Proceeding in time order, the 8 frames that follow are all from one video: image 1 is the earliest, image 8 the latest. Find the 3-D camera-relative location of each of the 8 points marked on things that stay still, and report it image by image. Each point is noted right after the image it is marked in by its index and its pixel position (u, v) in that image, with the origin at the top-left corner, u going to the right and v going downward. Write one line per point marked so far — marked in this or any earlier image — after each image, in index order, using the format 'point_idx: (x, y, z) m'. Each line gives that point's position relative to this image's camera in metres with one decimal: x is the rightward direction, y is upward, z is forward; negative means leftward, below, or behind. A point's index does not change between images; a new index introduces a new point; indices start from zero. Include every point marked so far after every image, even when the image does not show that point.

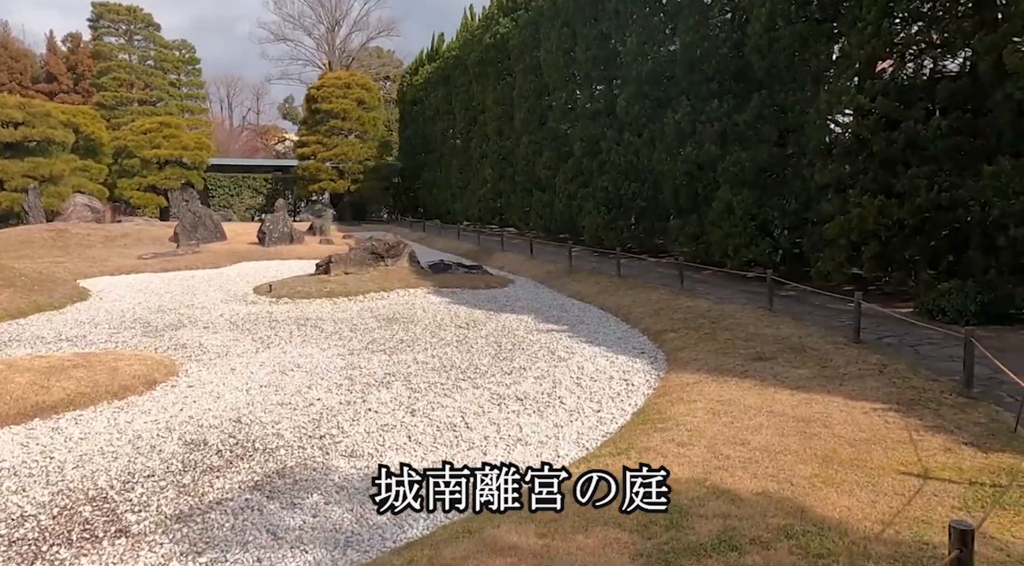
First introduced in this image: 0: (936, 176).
0: (+4.0, +1.0, +7.3) m
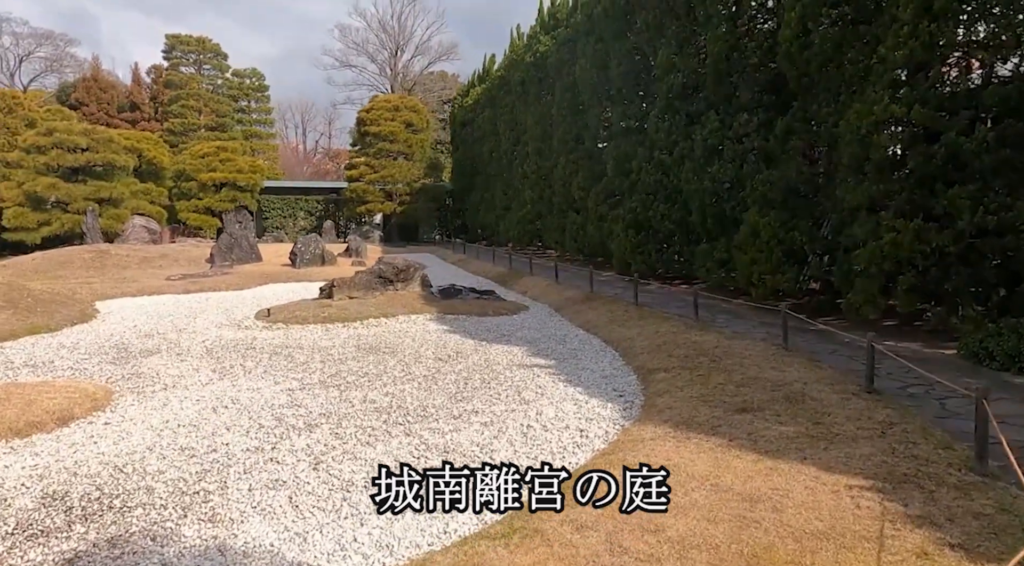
0: (+3.8, +0.7, +6.2) m
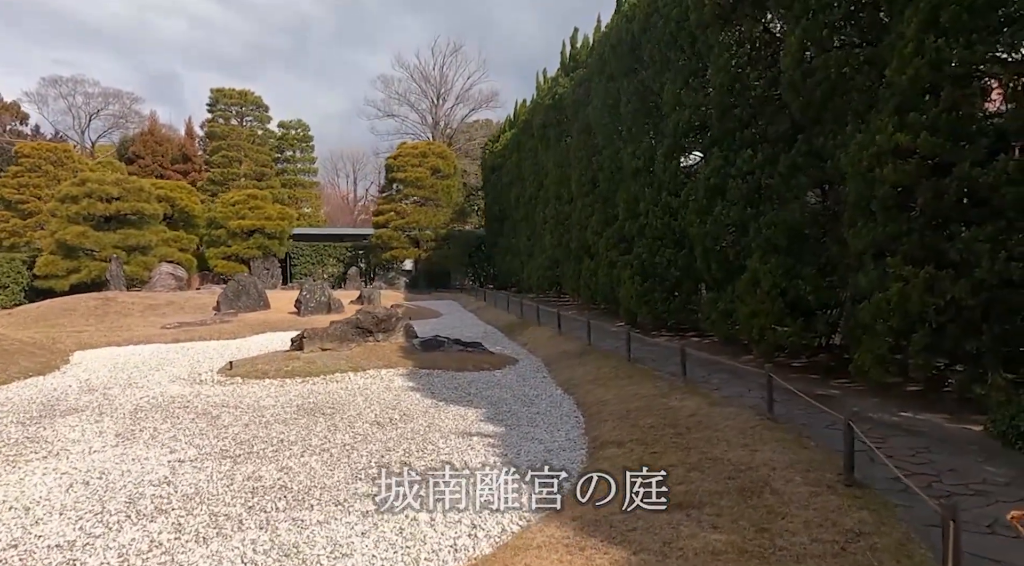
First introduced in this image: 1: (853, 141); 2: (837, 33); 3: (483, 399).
0: (+3.2, +0.3, +5.2) m
1: (+2.9, +1.2, +6.6) m
2: (+3.1, +2.4, +7.5) m
3: (-0.3, -1.2, +7.8) m
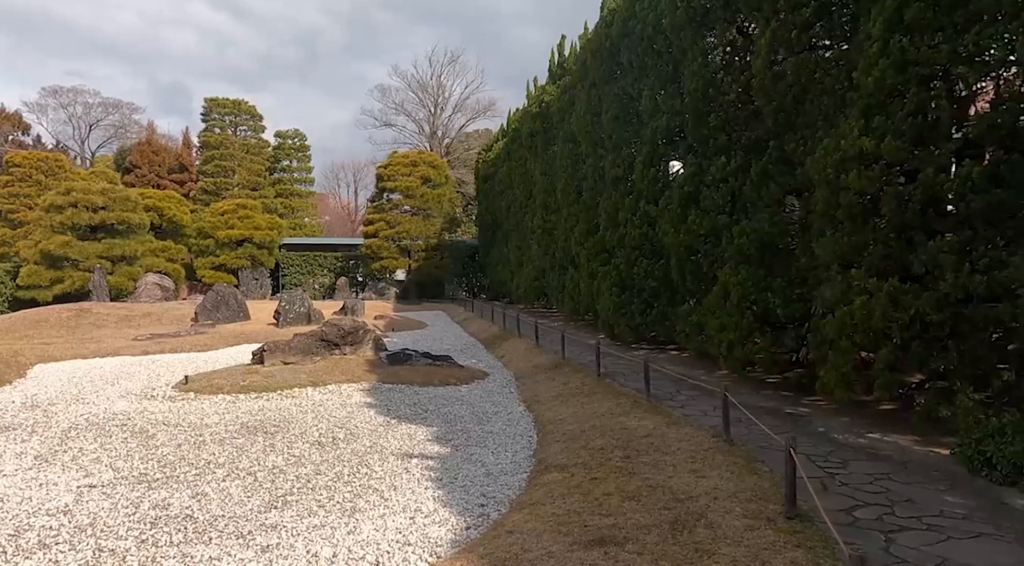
0: (+2.8, +0.2, +4.8) m
1: (+2.5, +1.1, +6.3) m
2: (+2.7, +2.3, +7.2) m
3: (-0.7, -1.3, +7.5) m
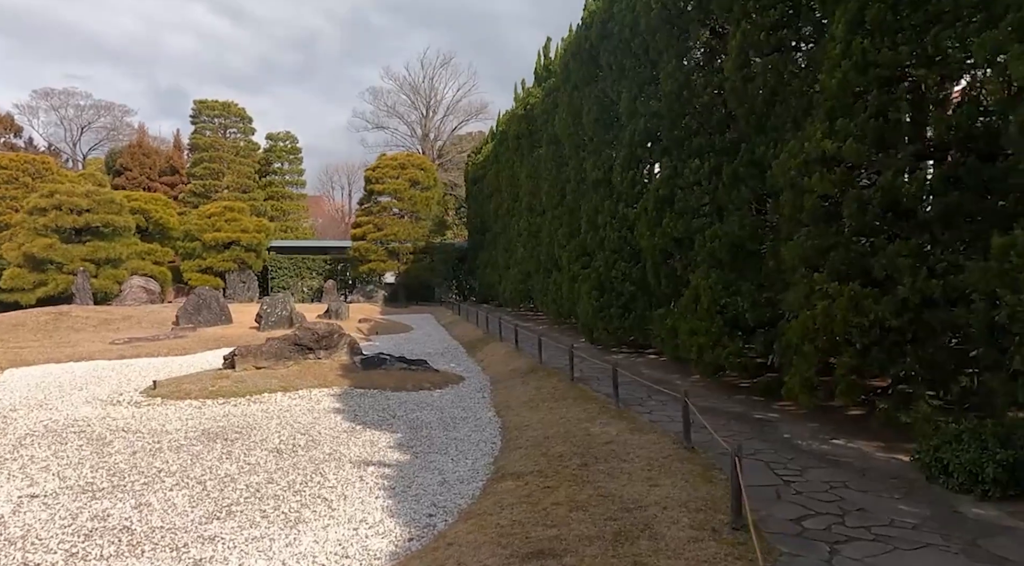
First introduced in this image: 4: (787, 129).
0: (+2.5, +0.2, +4.7) m
1: (+2.2, +1.1, +6.2) m
2: (+2.4, +2.3, +7.1) m
3: (-1.0, -1.3, +7.4) m
4: (+2.5, +1.4, +7.0) m
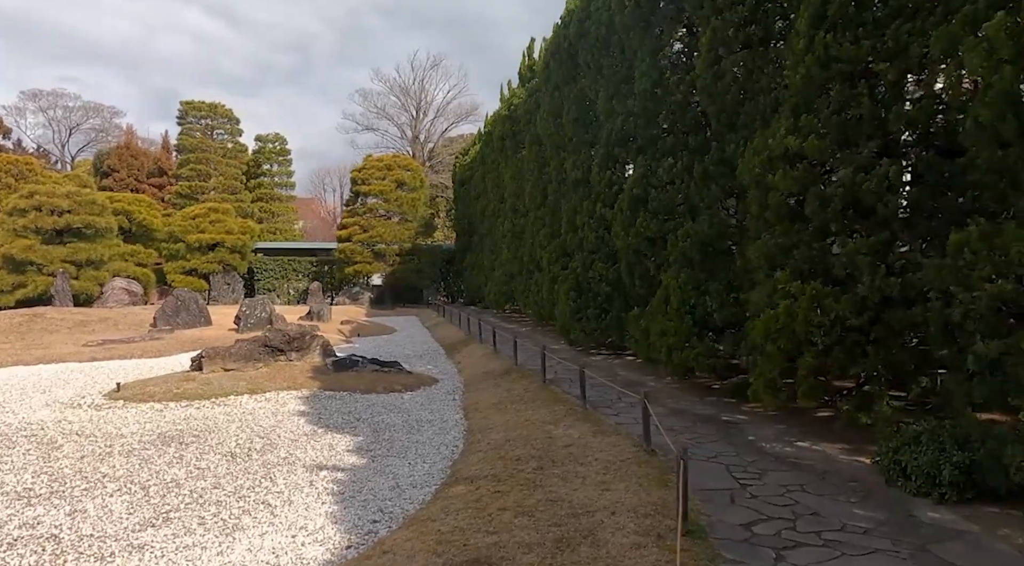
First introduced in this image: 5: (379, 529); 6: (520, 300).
0: (+2.2, +0.2, +4.6) m
1: (+1.9, +1.1, +6.1) m
2: (+2.1, +2.3, +7.0) m
3: (-1.3, -1.3, +7.2) m
4: (+2.2, +1.4, +6.9) m
5: (-0.7, -1.3, +4.1) m
6: (+0.2, -0.4, +17.7) m
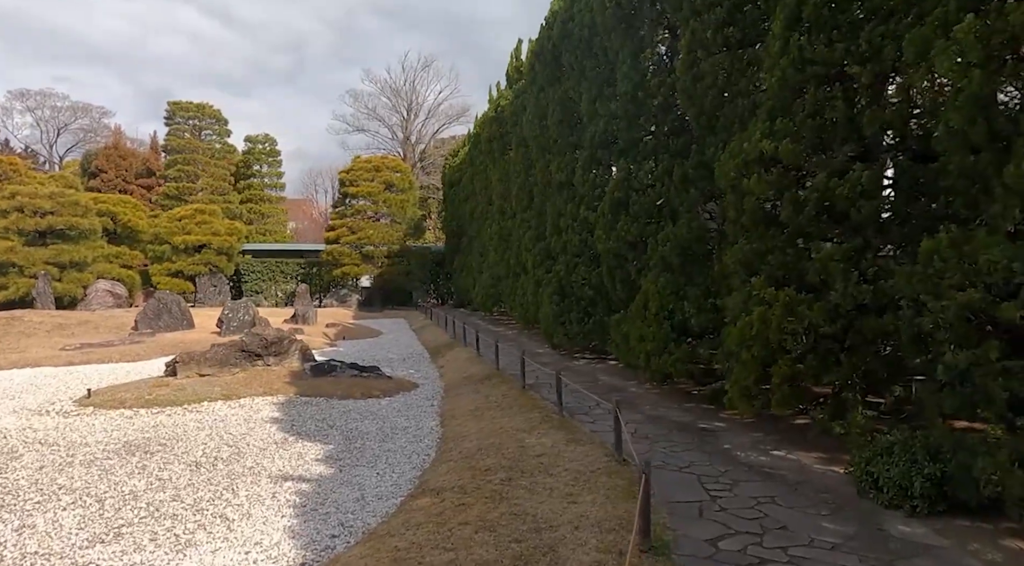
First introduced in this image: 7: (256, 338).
0: (+2.0, +0.2, +4.5) m
1: (+1.7, +1.0, +6.0) m
2: (+1.9, +2.2, +6.9) m
3: (-1.5, -1.4, +7.1) m
4: (+1.9, +1.3, +6.8) m
5: (-0.9, -1.3, +4.0) m
6: (-0.2, -0.4, +17.6) m
7: (-3.3, -0.7, +10.2) m
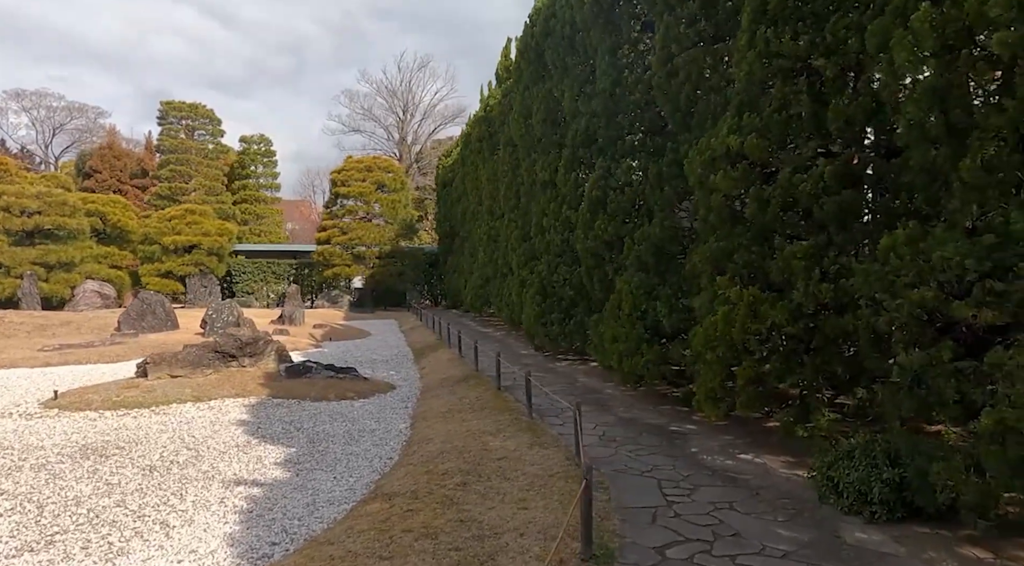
0: (+1.8, +0.2, +4.4) m
1: (+1.4, +1.0, +5.8) m
2: (+1.6, +2.2, +6.7) m
3: (-1.8, -1.4, +6.9) m
4: (+1.7, +1.3, +6.6) m
5: (-1.2, -1.3, +3.8) m
6: (-0.4, -0.5, +17.4) m
7: (-3.6, -0.7, +10.1) m
